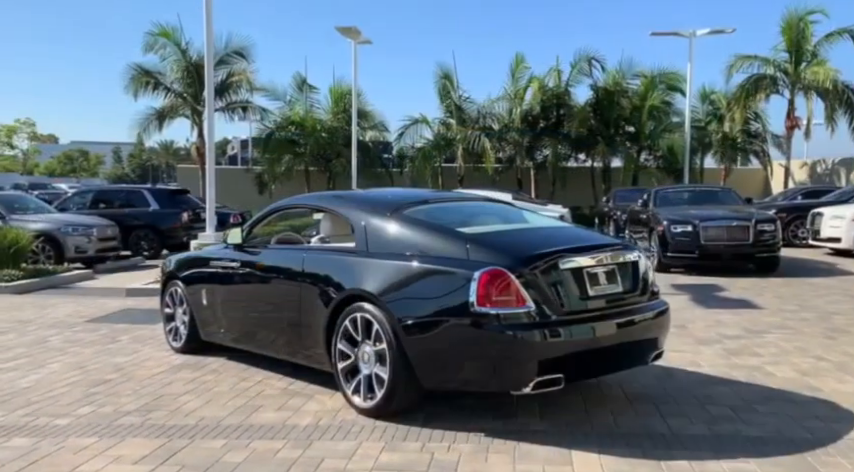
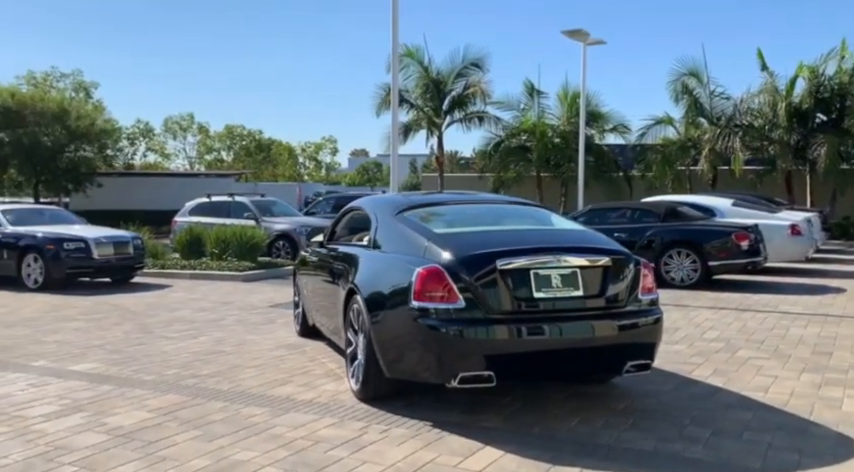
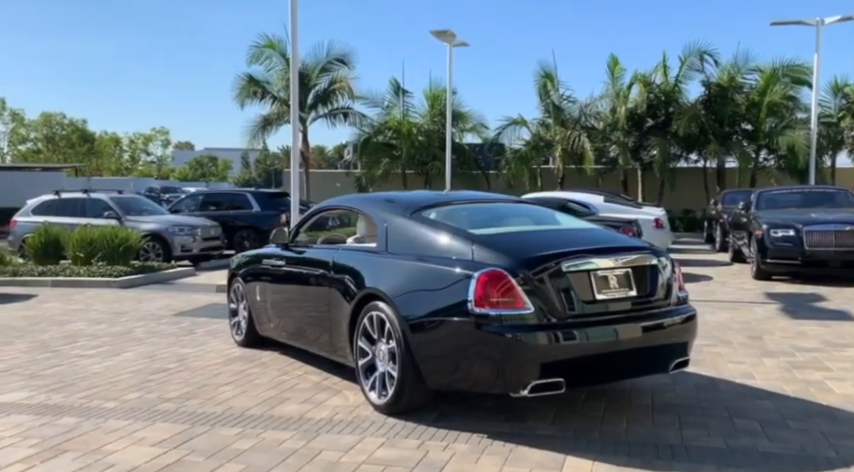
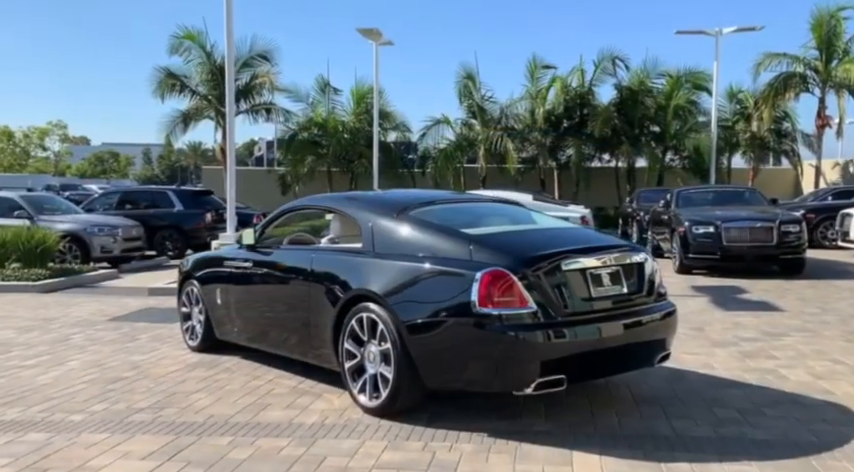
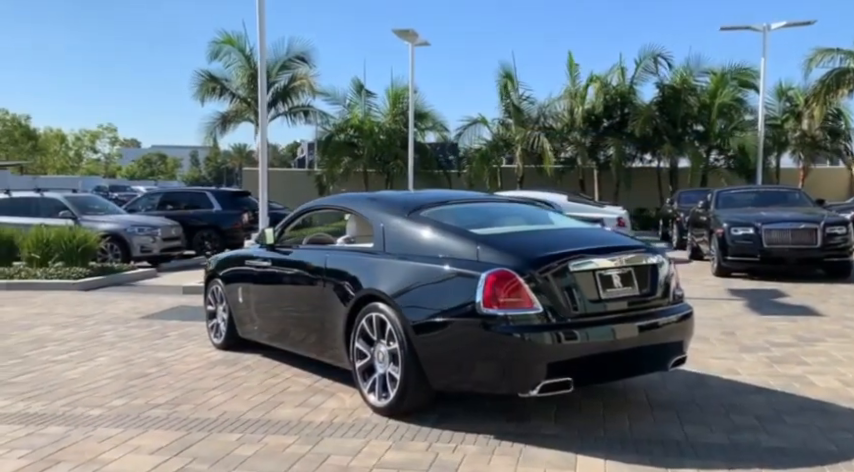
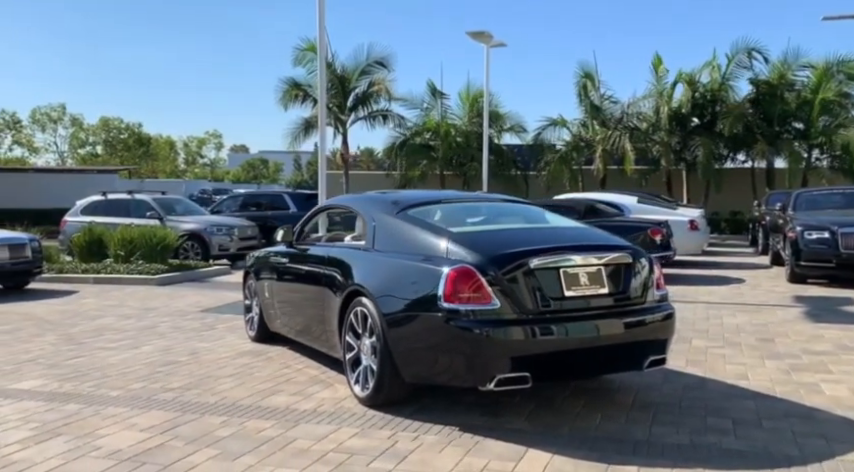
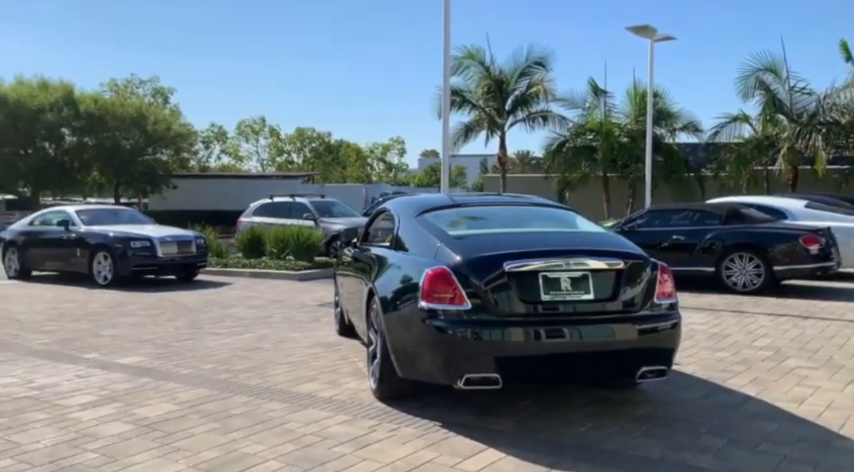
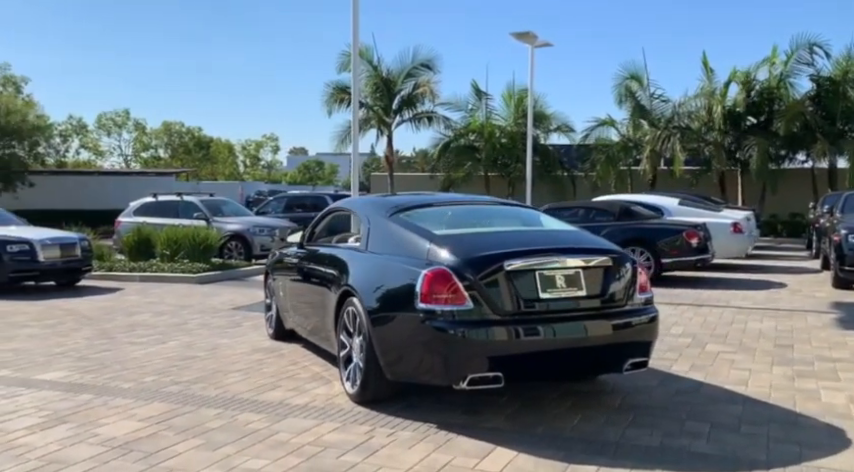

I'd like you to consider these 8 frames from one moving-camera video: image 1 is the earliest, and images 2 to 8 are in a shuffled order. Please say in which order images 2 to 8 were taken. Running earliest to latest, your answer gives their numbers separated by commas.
4, 5, 3, 6, 8, 2, 7
